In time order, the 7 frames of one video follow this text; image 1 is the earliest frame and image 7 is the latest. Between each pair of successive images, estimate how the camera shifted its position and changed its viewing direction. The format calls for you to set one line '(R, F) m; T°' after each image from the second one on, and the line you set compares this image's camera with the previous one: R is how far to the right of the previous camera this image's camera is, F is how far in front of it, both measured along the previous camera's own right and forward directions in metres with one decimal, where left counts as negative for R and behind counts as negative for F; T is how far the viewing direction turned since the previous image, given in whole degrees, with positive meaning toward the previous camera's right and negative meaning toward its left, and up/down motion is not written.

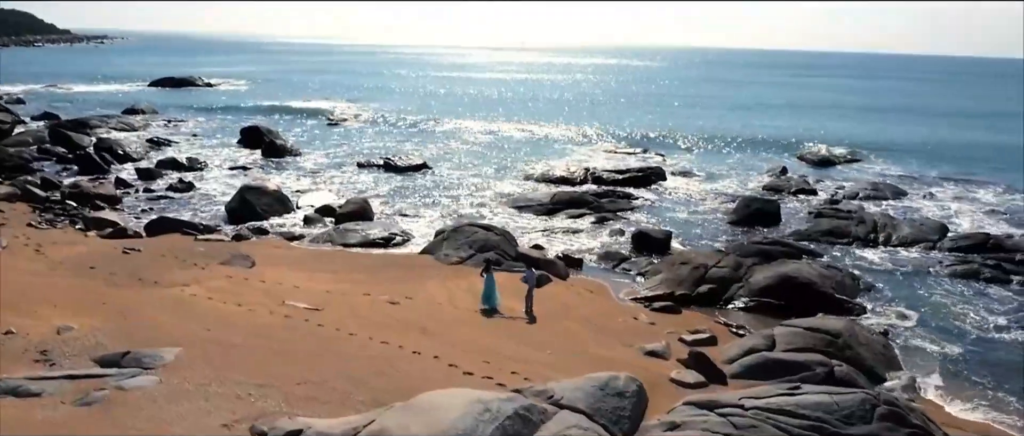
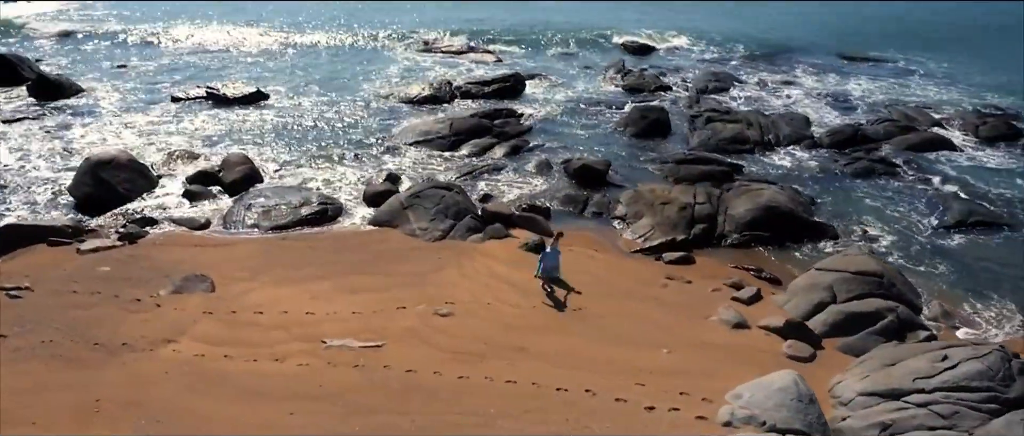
(-5.7, +3.1) m; +20°
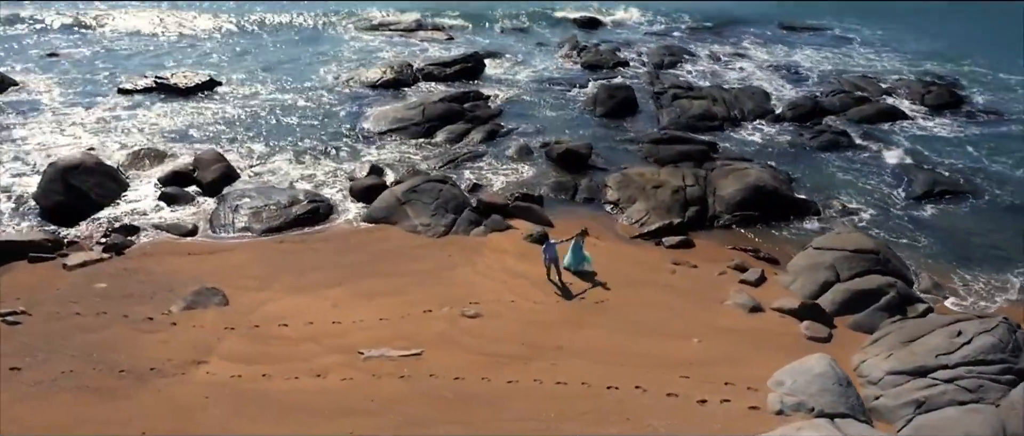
(-1.7, +0.1) m; +6°
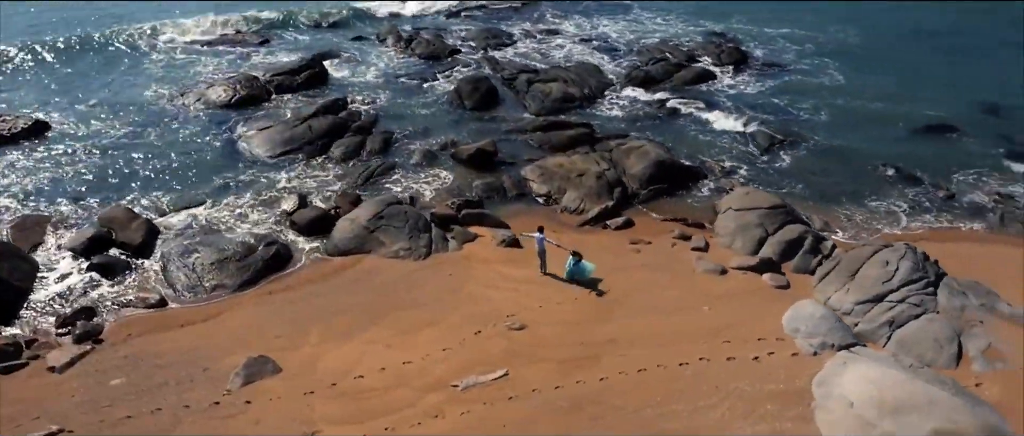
(-5.2, -0.3) m; +19°
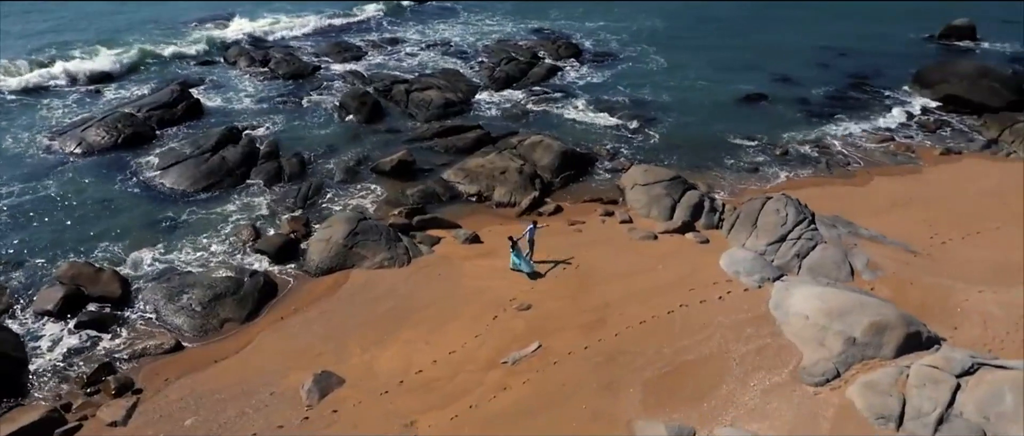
(-4.6, -1.8) m; +16°
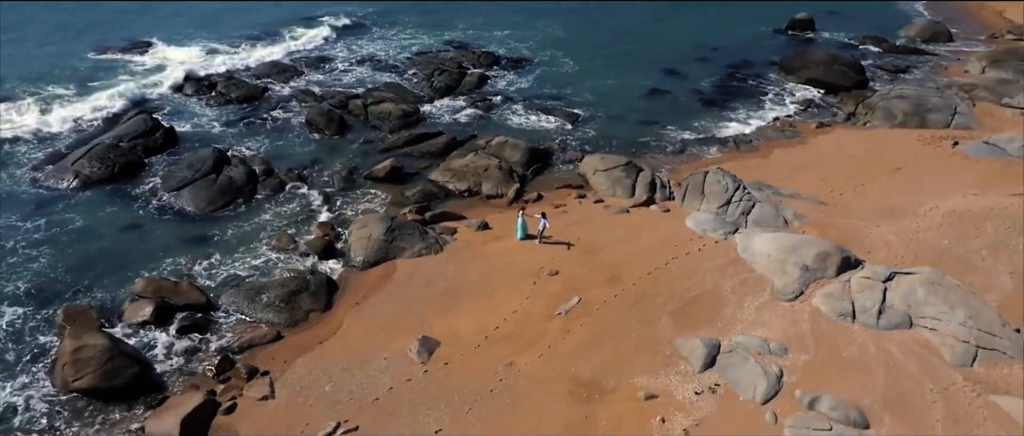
(-4.7, -3.7) m; +11°
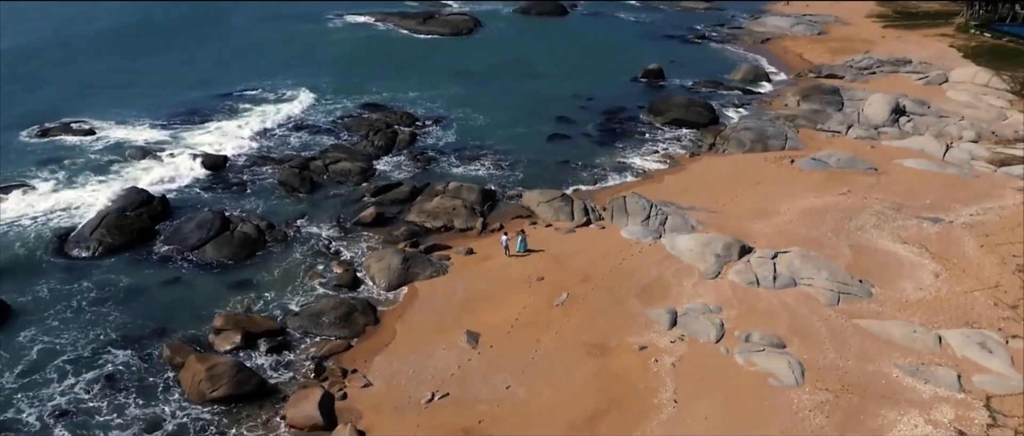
(-5.4, -6.3) m; +12°
